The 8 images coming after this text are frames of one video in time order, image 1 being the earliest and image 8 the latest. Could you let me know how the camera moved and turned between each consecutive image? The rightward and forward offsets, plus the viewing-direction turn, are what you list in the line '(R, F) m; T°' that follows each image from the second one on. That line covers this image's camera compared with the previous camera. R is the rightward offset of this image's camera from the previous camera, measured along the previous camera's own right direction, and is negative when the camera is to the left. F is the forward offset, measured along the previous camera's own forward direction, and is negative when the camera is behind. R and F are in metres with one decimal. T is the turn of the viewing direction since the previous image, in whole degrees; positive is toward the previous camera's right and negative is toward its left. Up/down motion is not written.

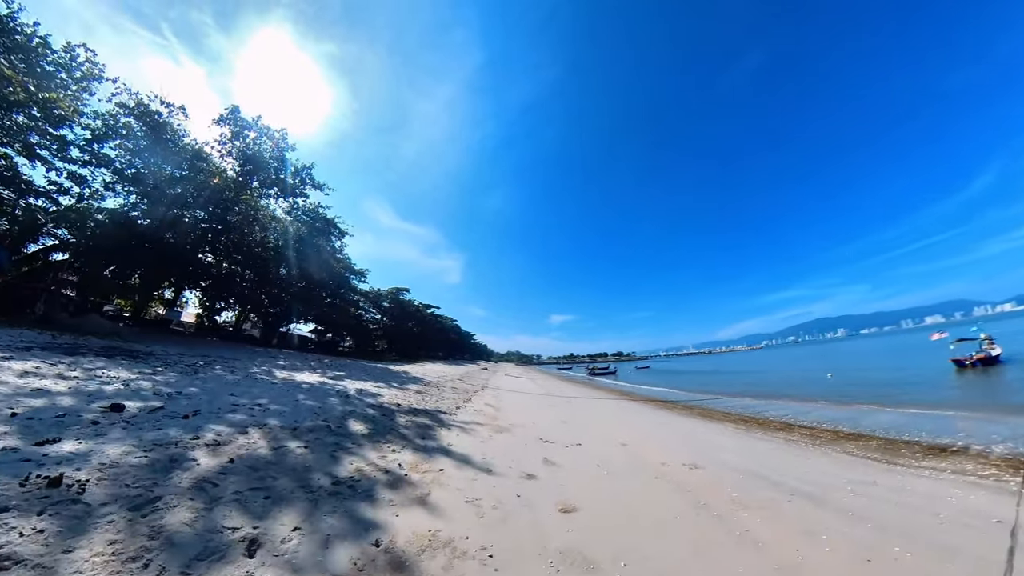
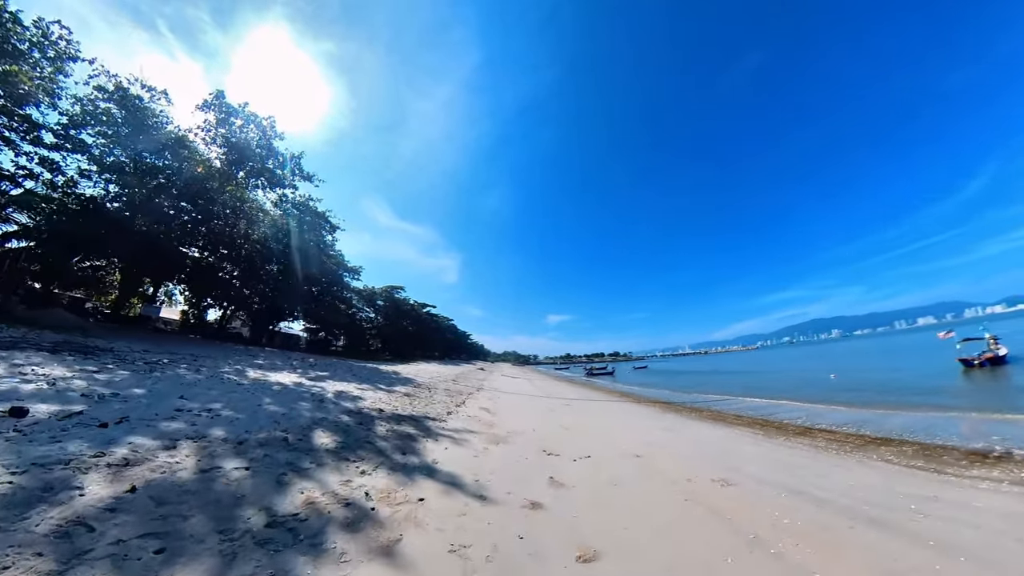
(0.0, +1.4) m; 0°
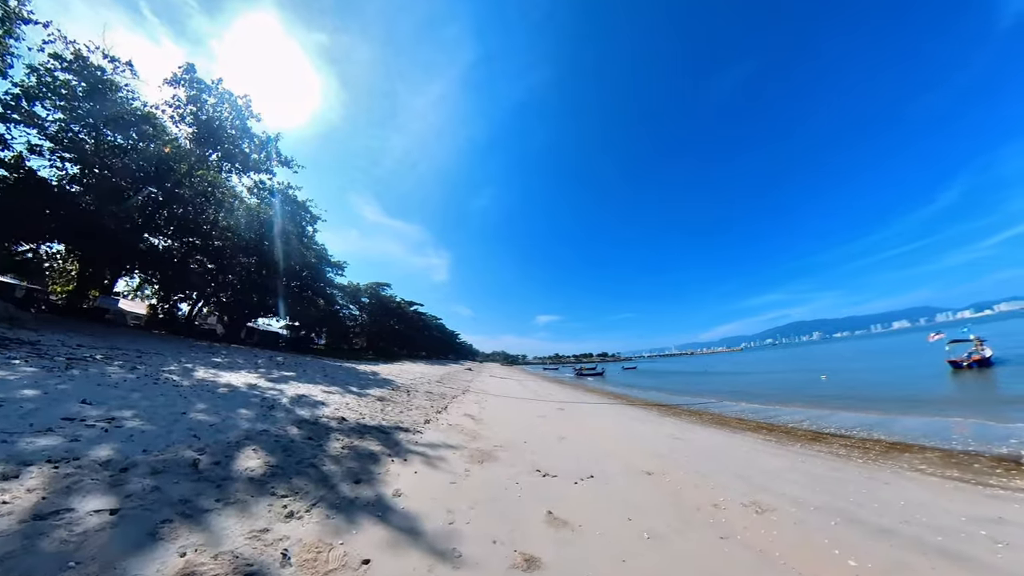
(0.0, +1.5) m; +2°
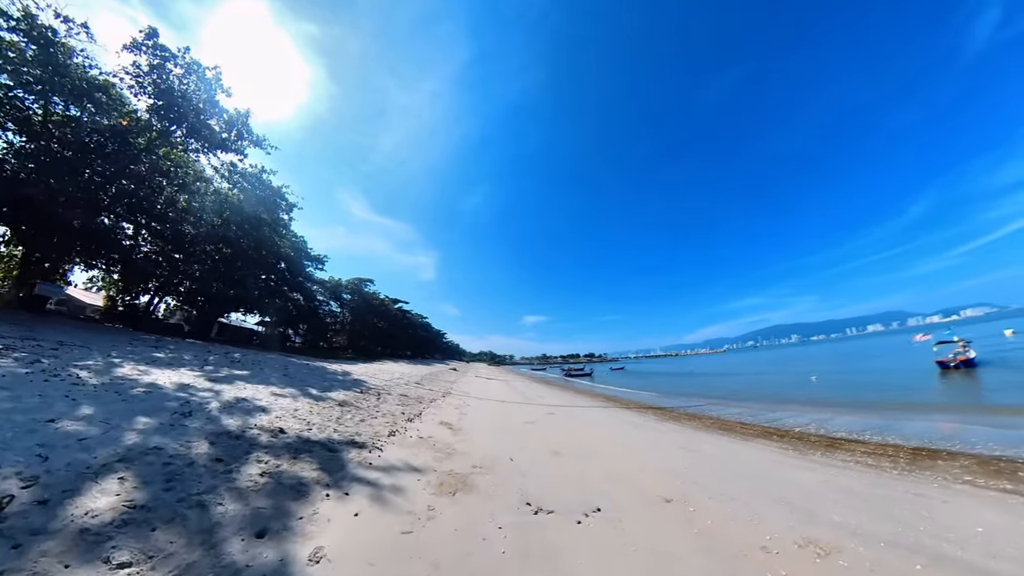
(0.0, +1.6) m; +2°
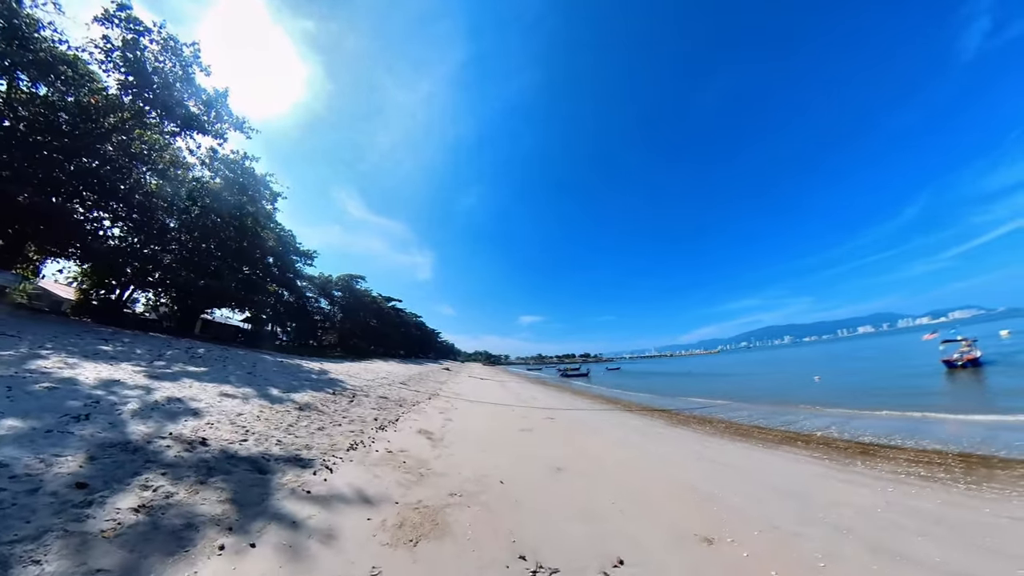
(+0.1, +1.5) m; +1°
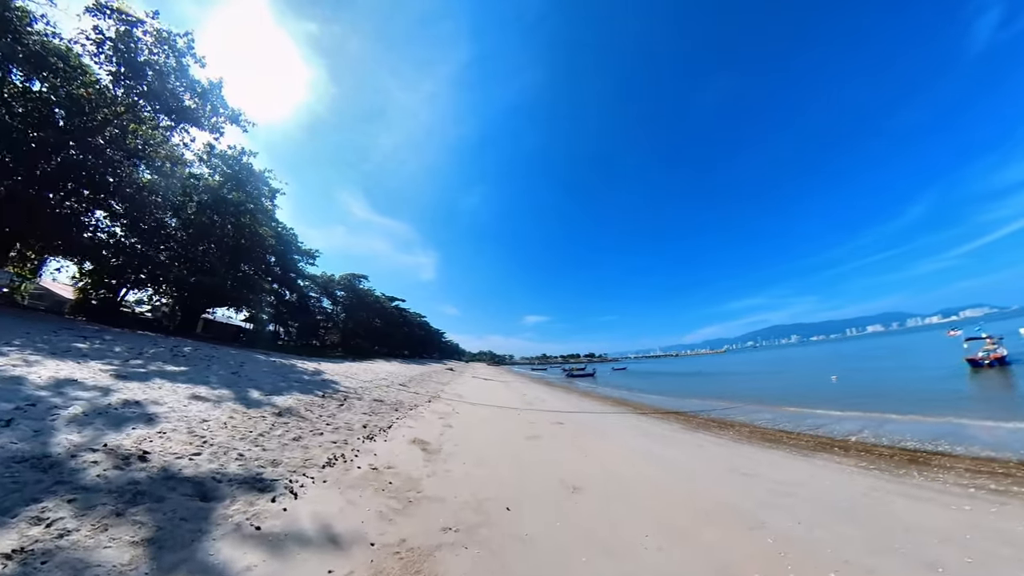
(-0.1, +1.0) m; -1°
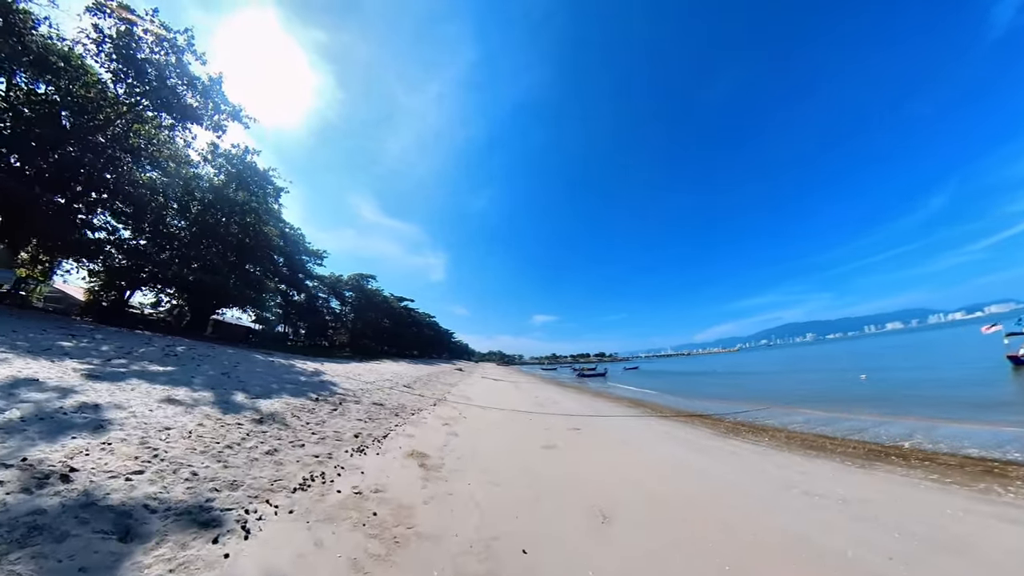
(-0.1, +1.0) m; -1°
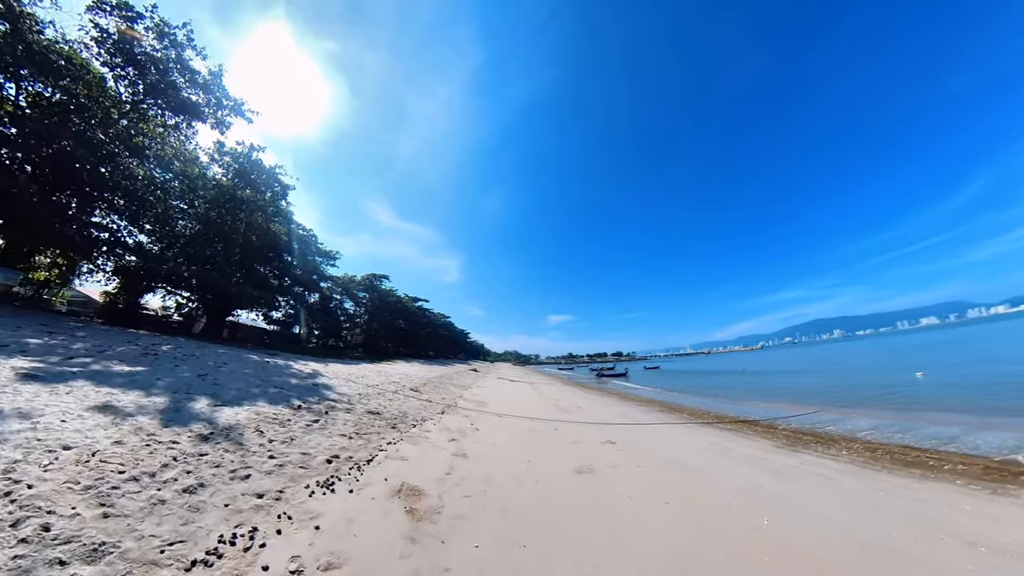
(-0.1, +1.7) m; -2°
